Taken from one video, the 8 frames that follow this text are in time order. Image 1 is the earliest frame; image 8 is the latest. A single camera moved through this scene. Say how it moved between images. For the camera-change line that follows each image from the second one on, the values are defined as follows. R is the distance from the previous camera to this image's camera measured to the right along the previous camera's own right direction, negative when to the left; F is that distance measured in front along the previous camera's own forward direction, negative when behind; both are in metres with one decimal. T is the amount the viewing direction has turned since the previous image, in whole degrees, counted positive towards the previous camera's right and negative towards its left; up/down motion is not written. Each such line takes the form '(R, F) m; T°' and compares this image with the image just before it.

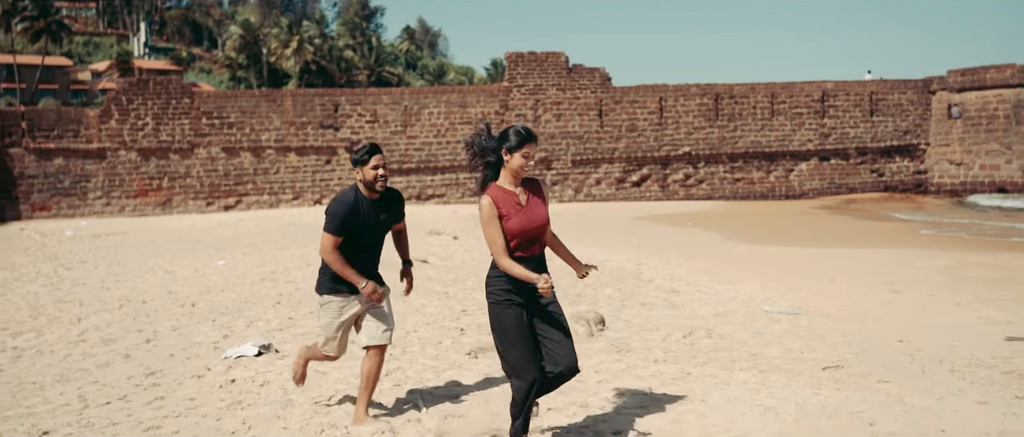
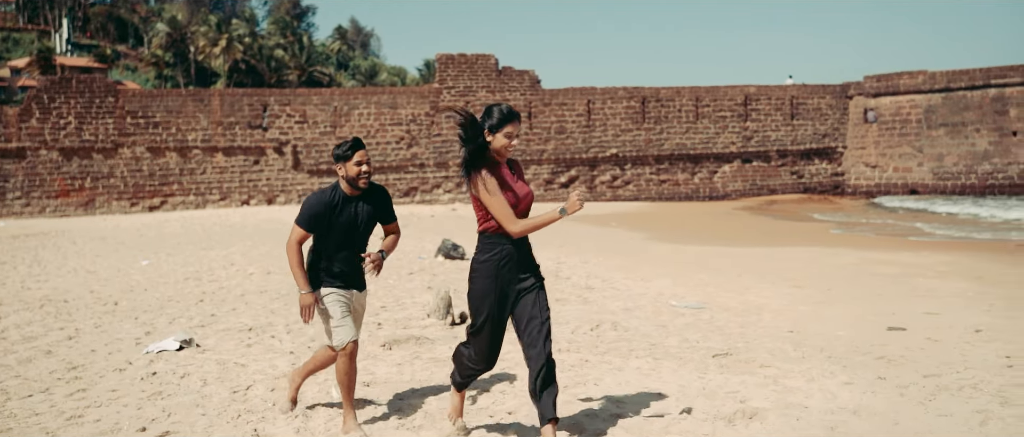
(+0.1, -0.3) m; +4°
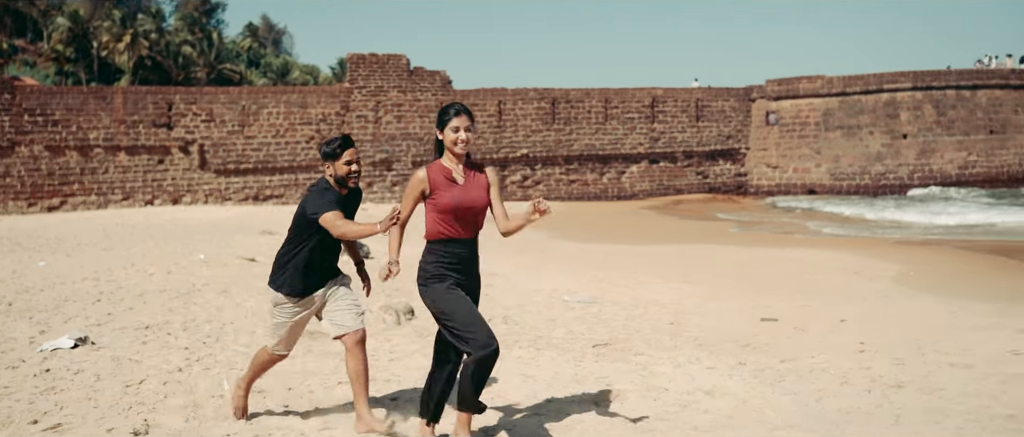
(+0.2, -0.3) m; +5°
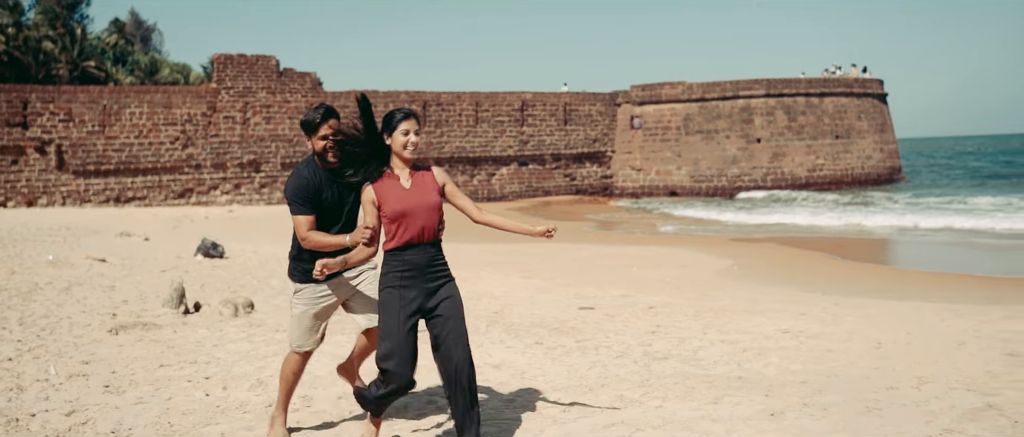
(+0.4, -0.6) m; +8°
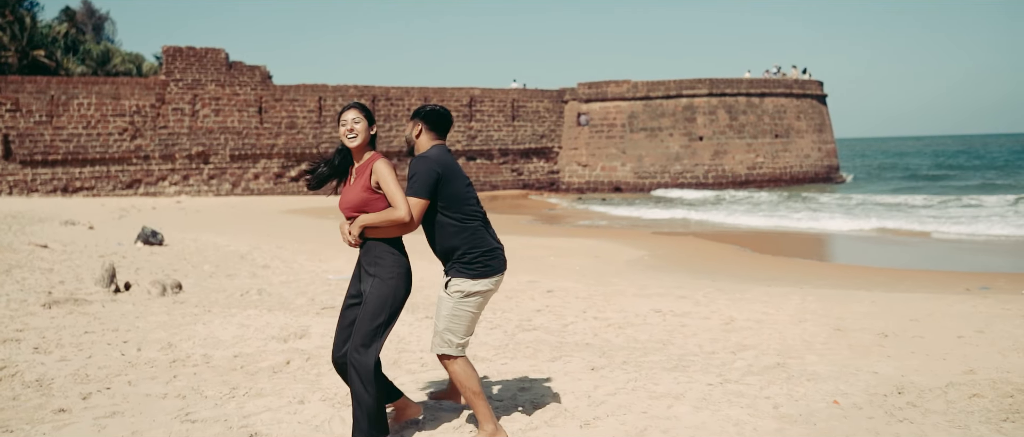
(+0.5, -0.8) m; +3°
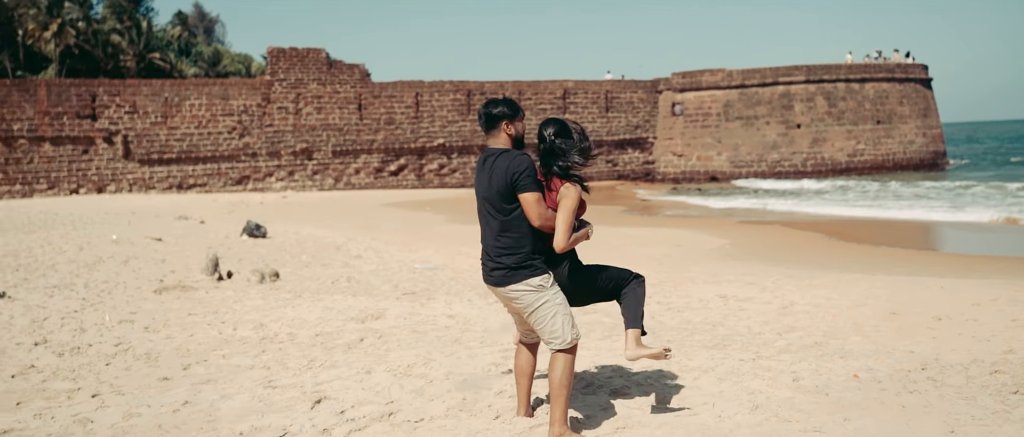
(+0.3, -0.4) m; -7°
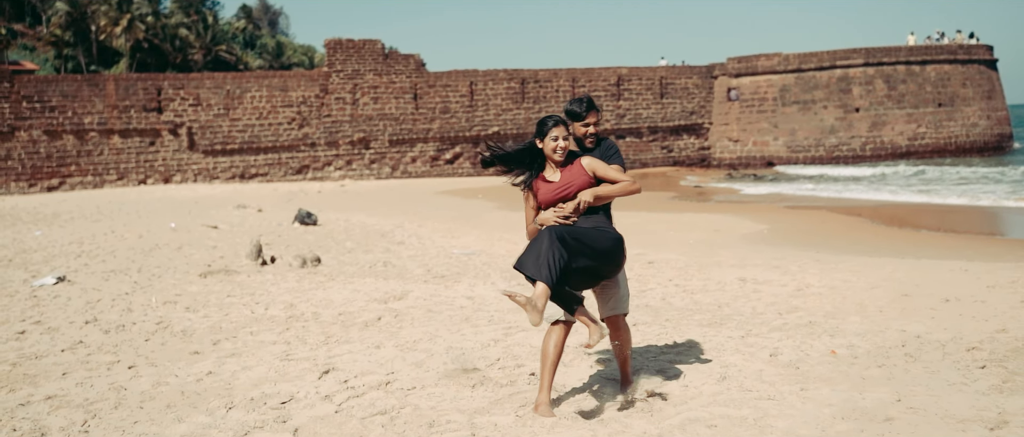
(+0.3, -0.2) m; -4°
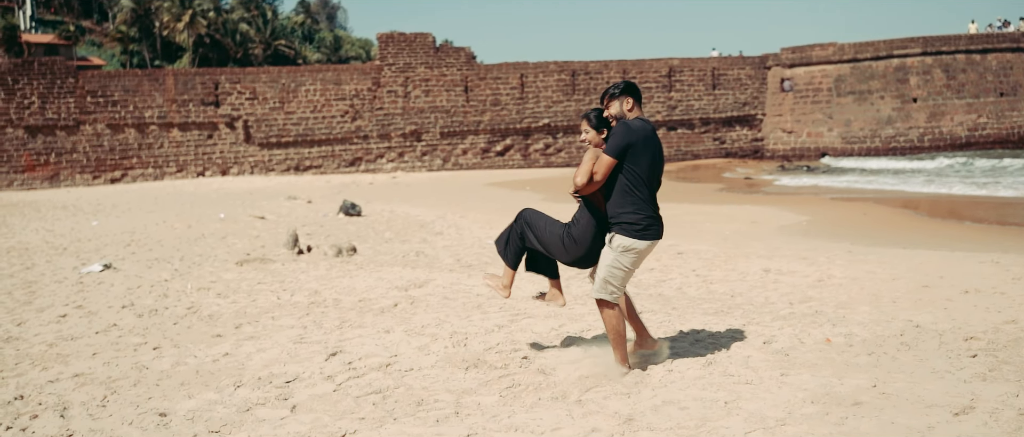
(+0.3, -0.1) m; -4°
